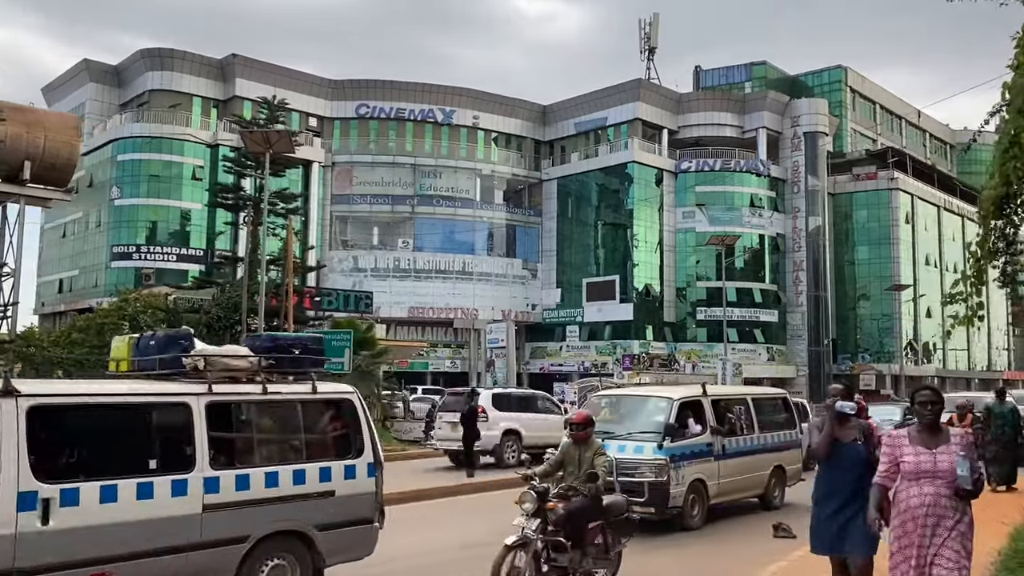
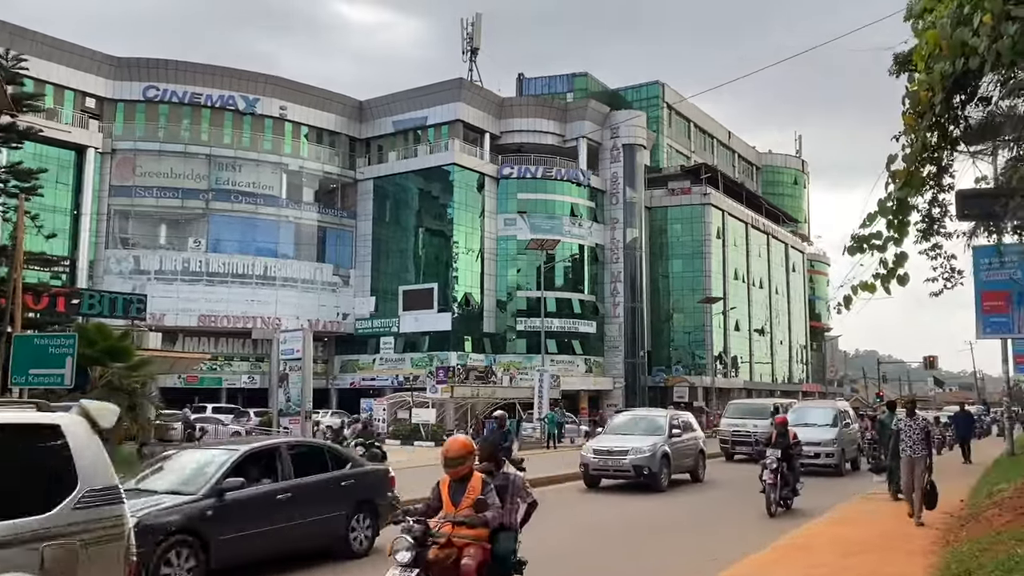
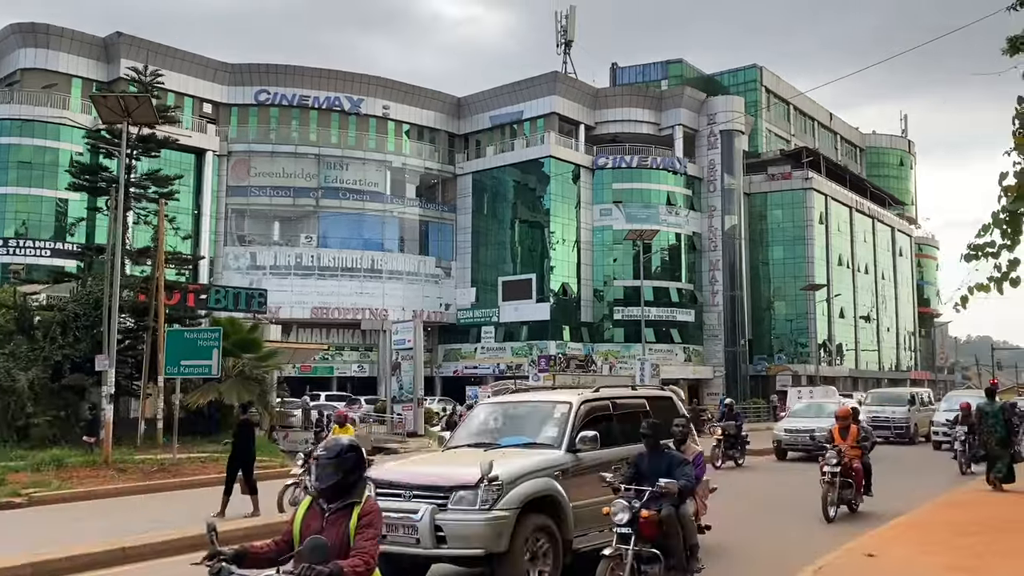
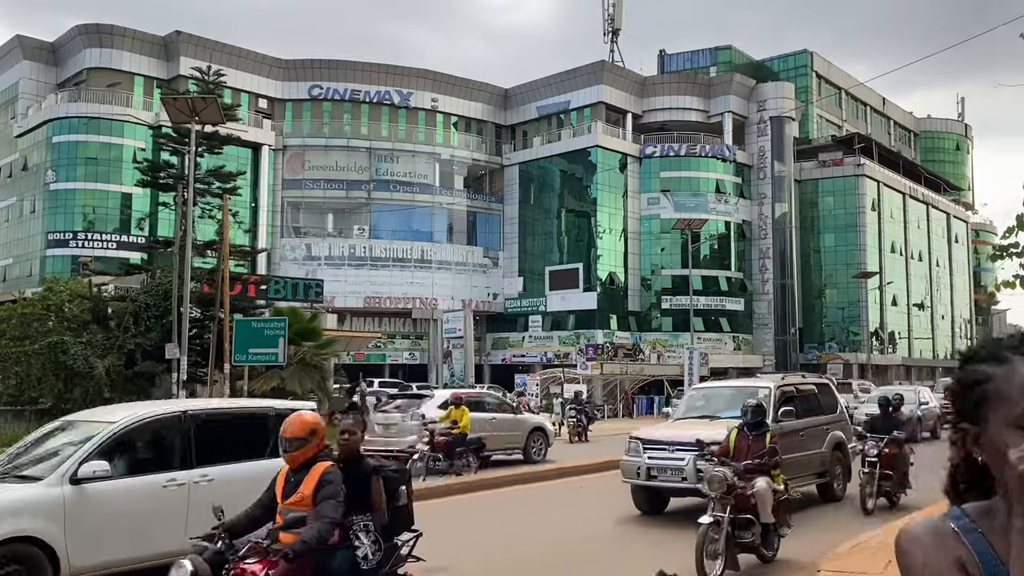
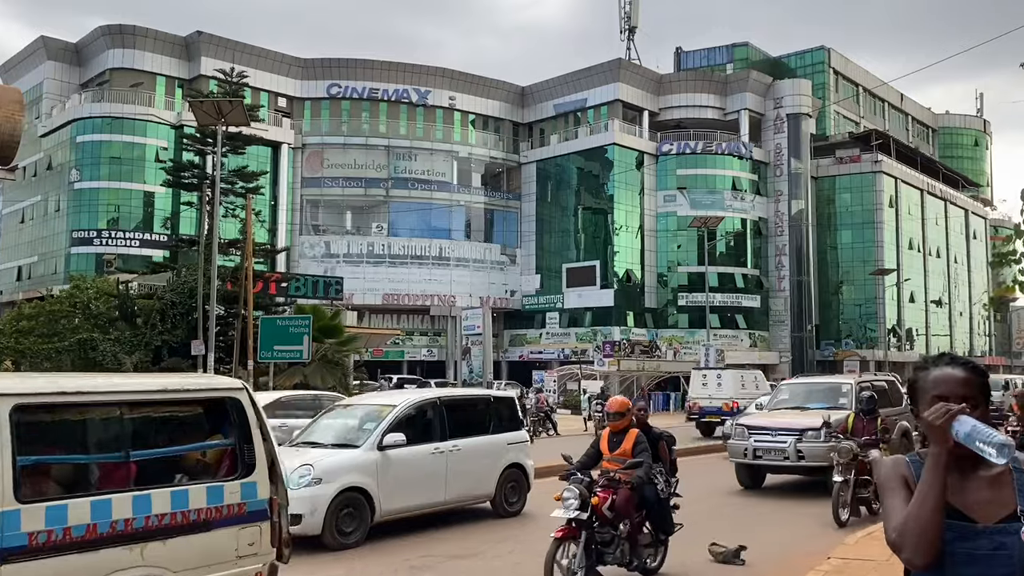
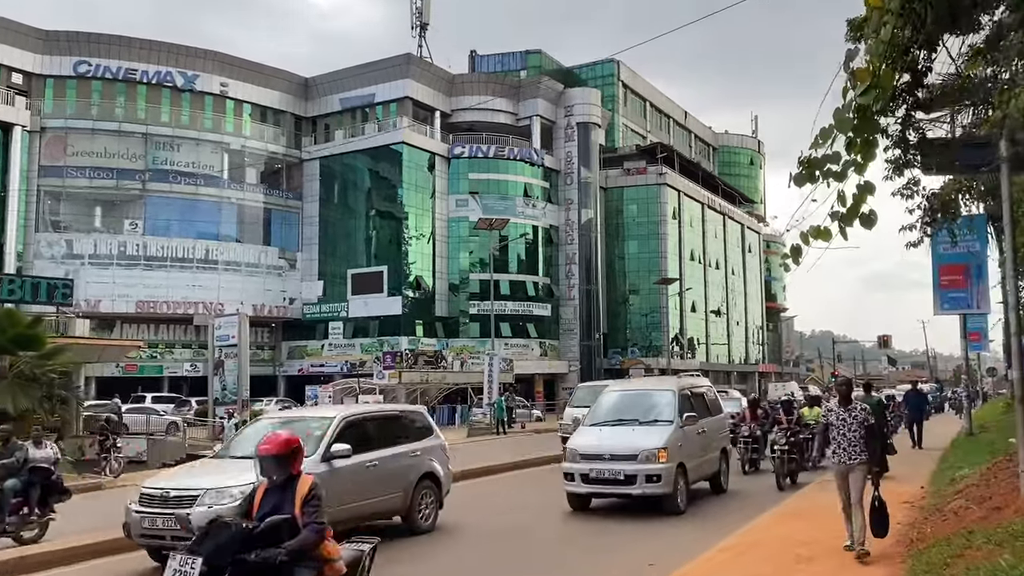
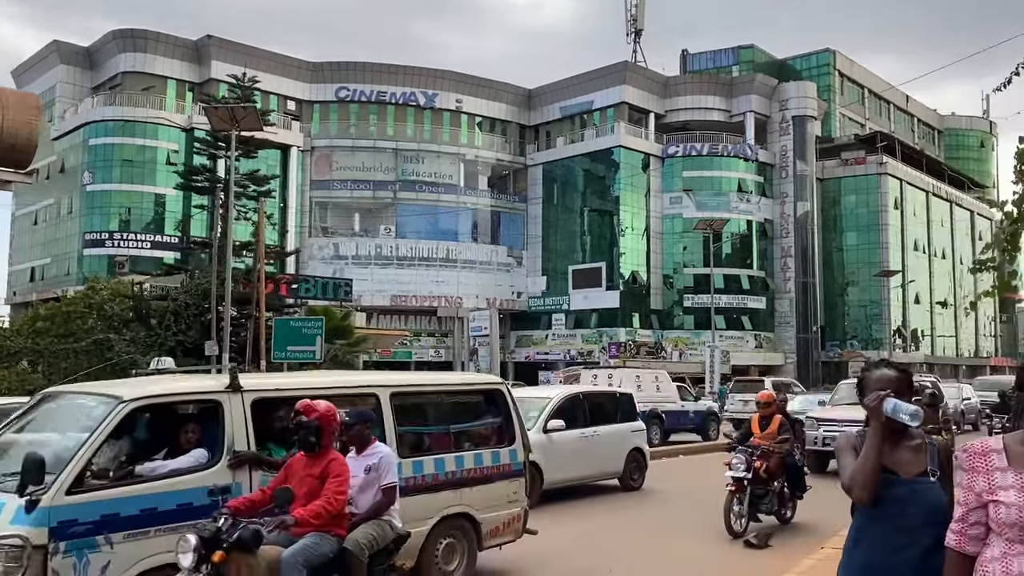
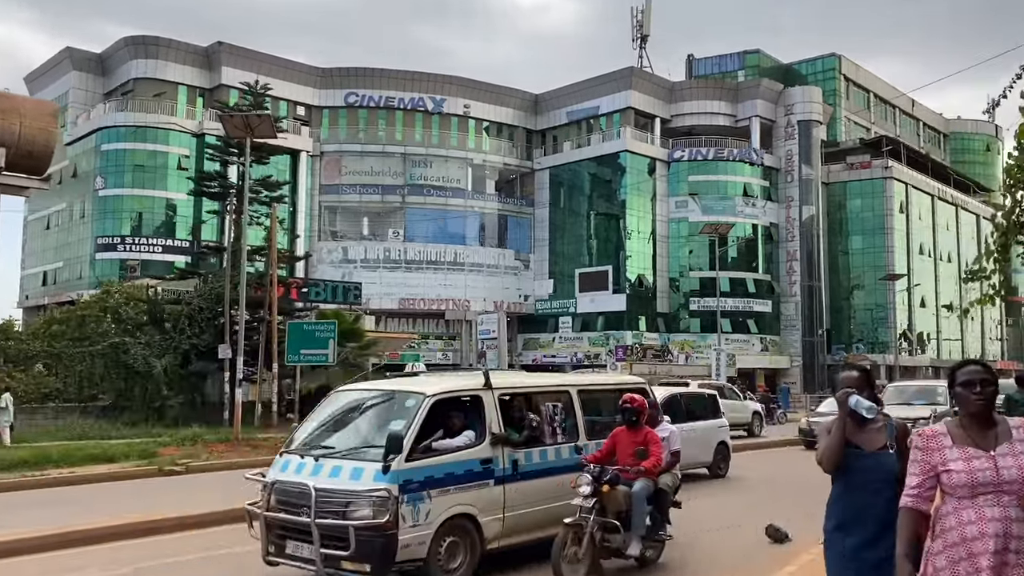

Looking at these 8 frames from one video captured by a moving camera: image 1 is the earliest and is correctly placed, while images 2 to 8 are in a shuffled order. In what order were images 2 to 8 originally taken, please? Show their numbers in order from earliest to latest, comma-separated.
8, 7, 5, 4, 3, 2, 6
